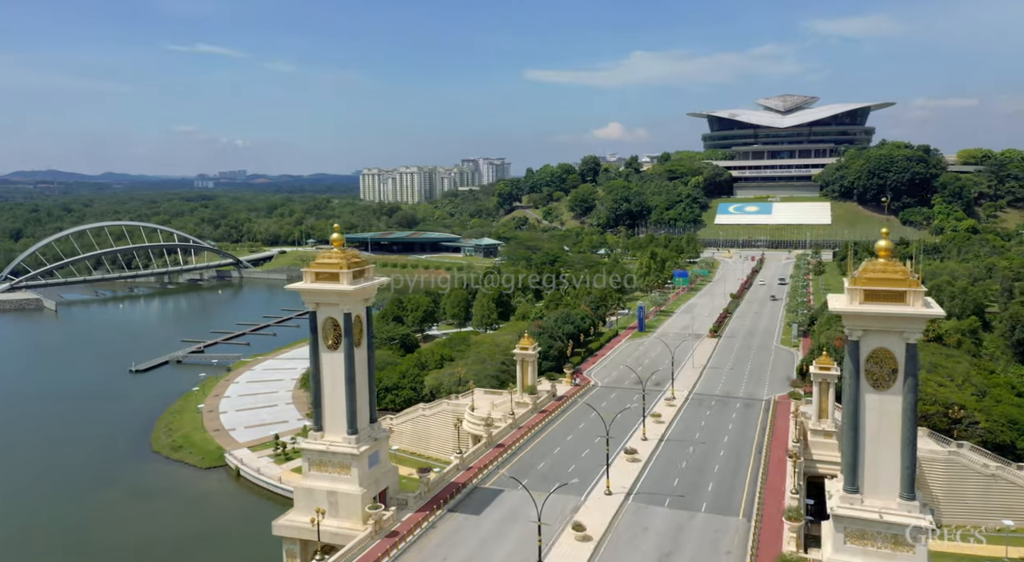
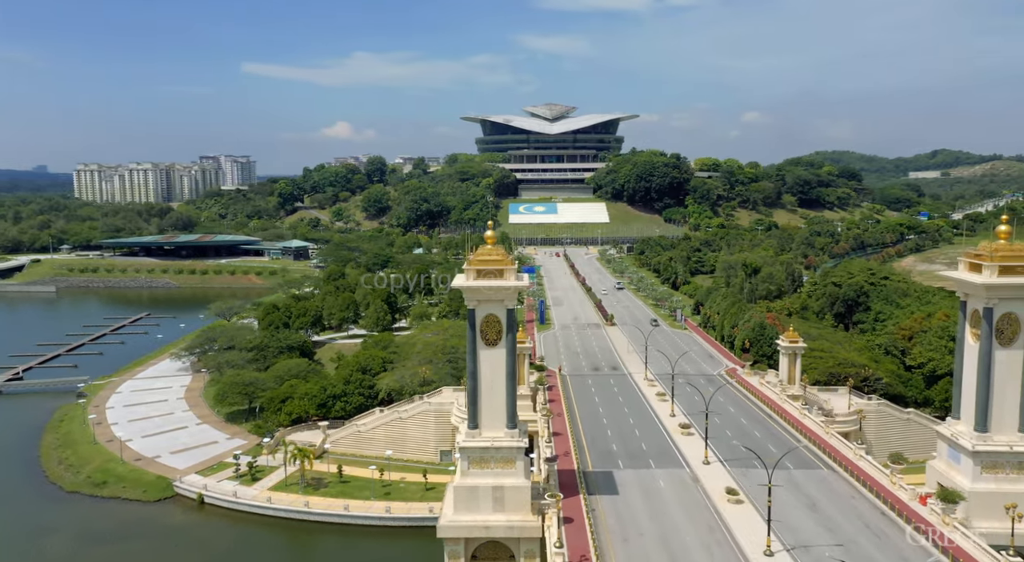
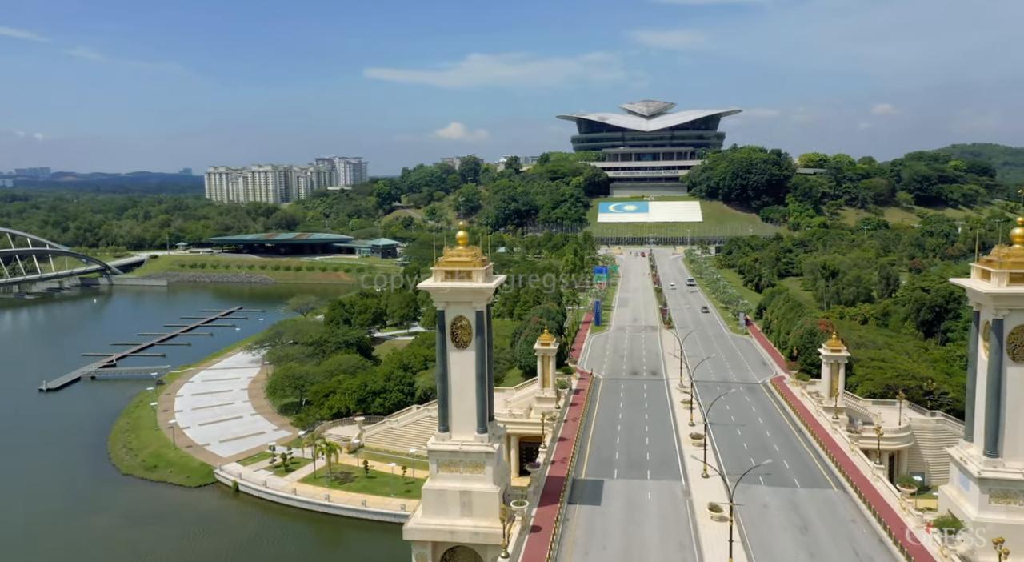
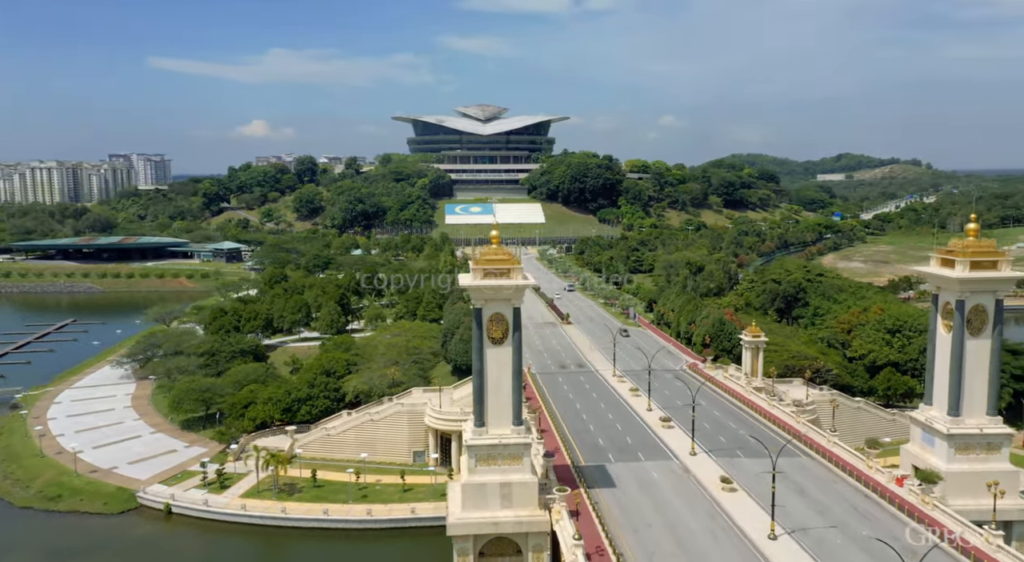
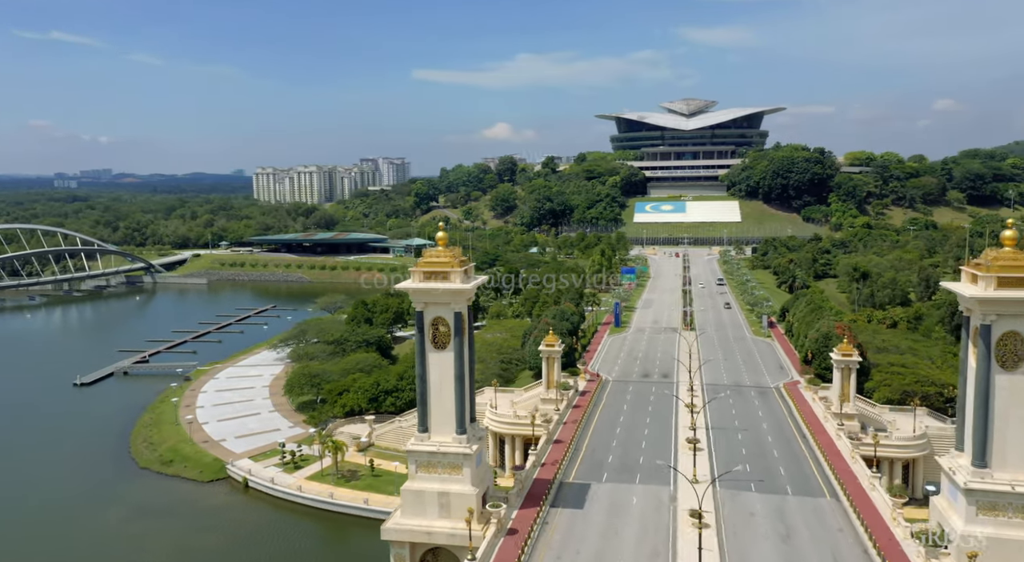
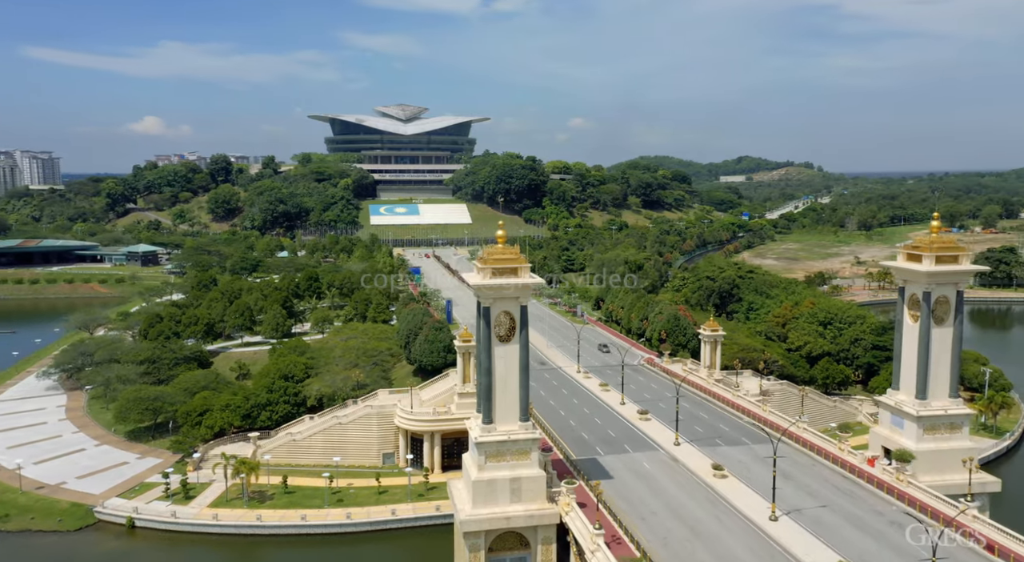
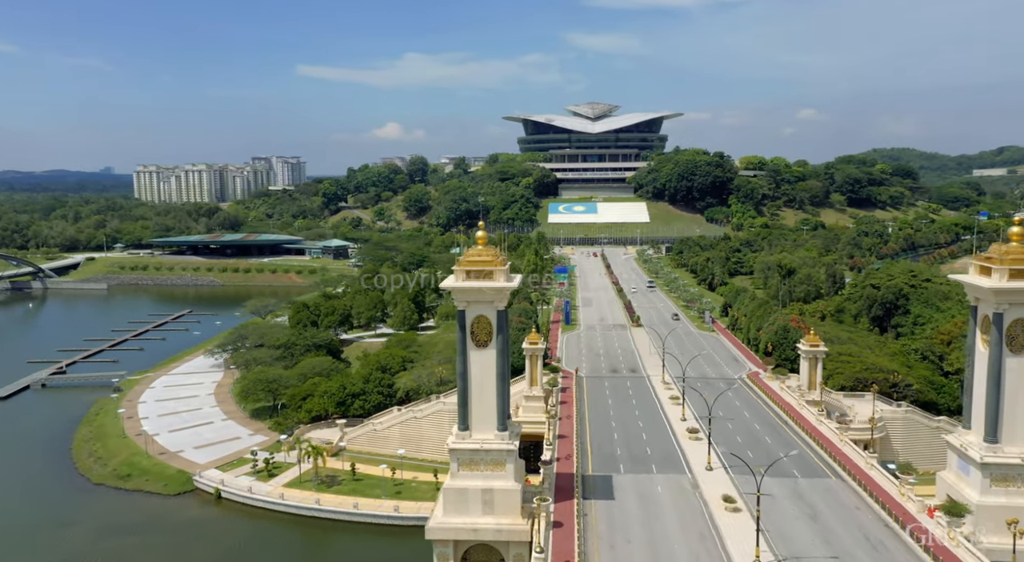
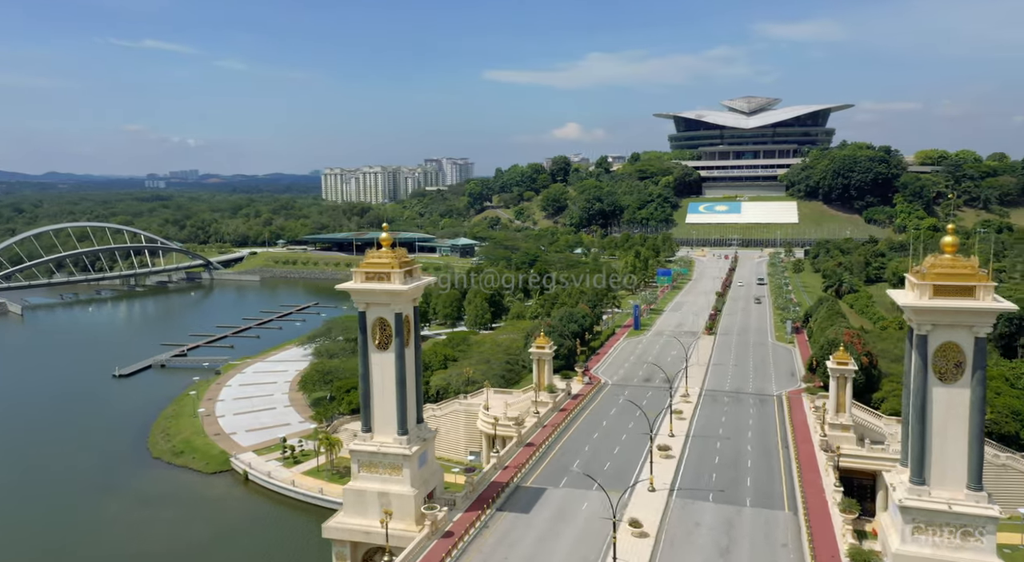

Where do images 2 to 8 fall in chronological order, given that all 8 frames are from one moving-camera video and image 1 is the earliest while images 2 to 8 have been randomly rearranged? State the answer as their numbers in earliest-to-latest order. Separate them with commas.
8, 5, 3, 7, 2, 4, 6
